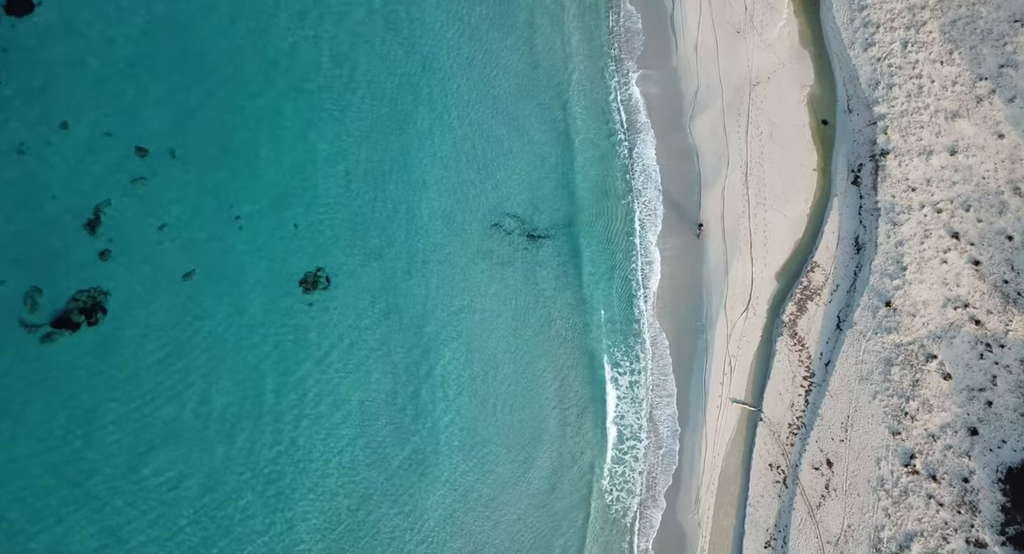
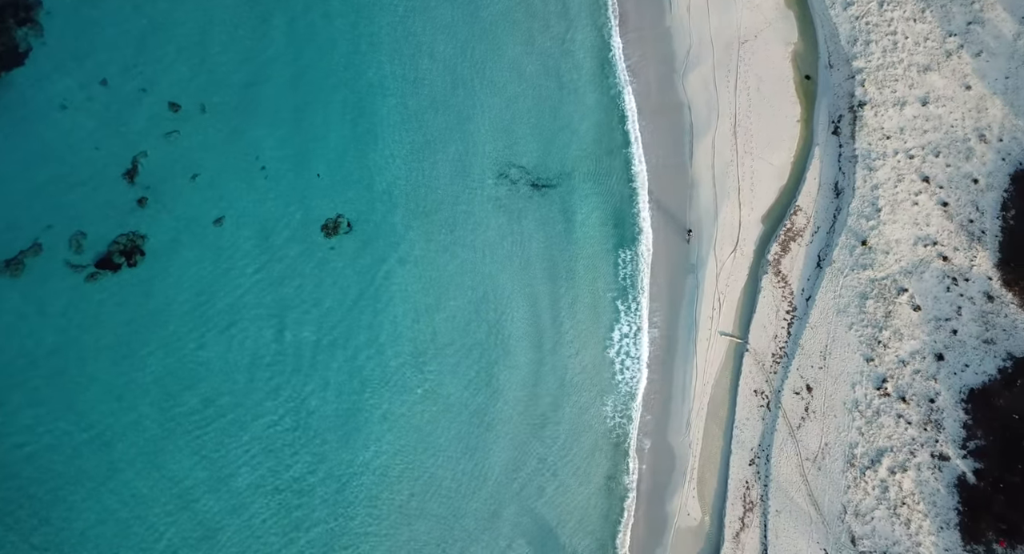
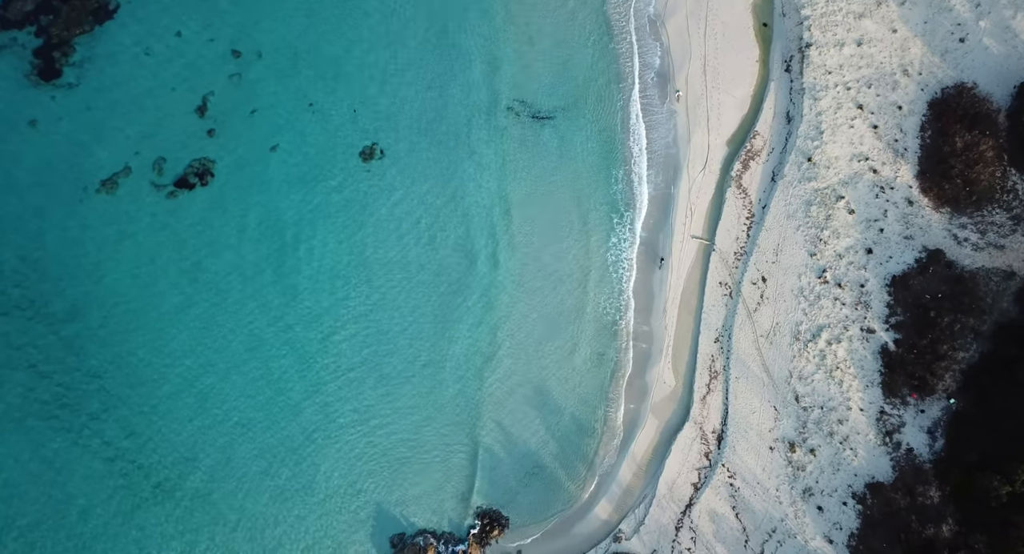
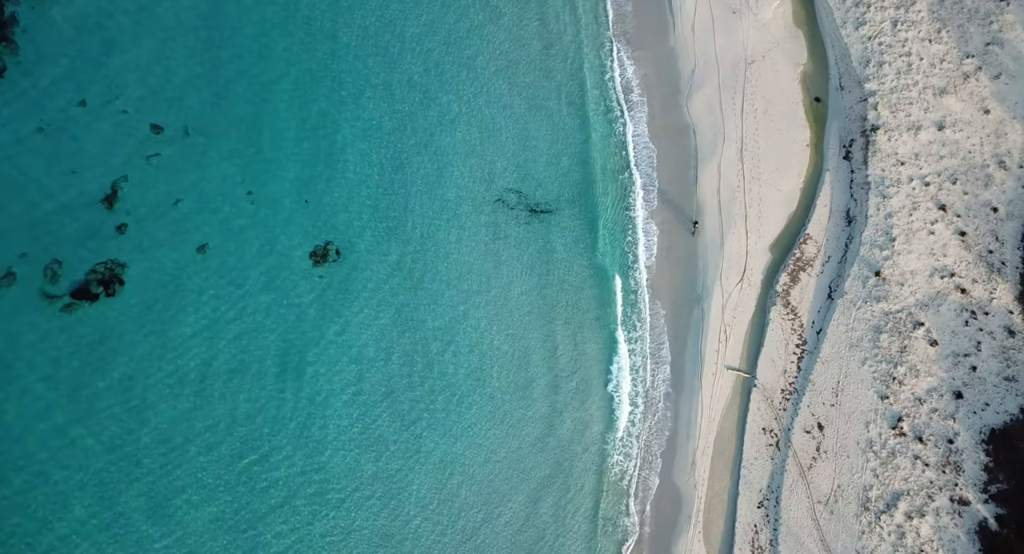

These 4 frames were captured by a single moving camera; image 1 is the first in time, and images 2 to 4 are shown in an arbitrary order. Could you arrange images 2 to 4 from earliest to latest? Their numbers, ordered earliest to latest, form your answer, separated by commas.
4, 2, 3
